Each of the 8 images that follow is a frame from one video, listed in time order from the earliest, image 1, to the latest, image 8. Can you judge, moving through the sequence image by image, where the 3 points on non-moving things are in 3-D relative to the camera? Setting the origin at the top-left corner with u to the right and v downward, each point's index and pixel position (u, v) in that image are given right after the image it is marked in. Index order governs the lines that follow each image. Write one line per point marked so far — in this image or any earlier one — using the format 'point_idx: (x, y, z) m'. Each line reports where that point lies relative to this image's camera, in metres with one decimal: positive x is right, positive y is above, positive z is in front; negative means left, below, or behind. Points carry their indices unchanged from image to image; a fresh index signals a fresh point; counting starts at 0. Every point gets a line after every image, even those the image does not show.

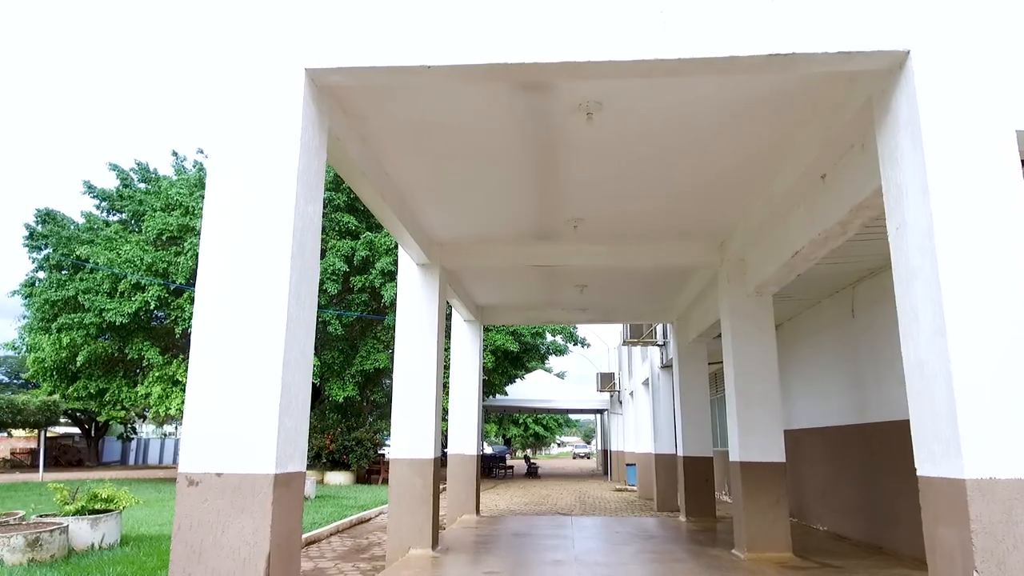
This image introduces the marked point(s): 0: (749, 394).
0: (+2.2, -1.0, +6.6) m
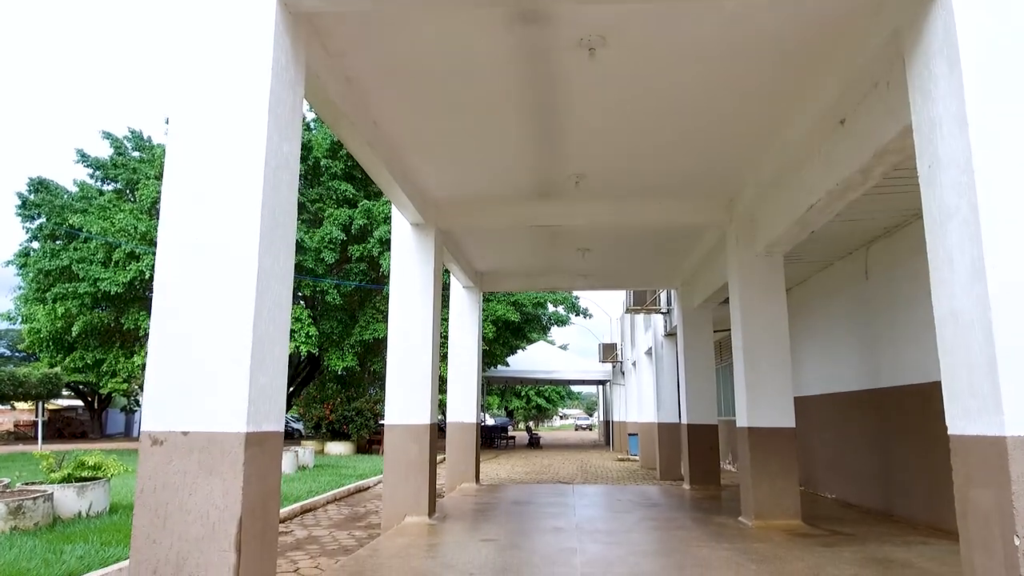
0: (+2.2, -0.6, +6.3) m
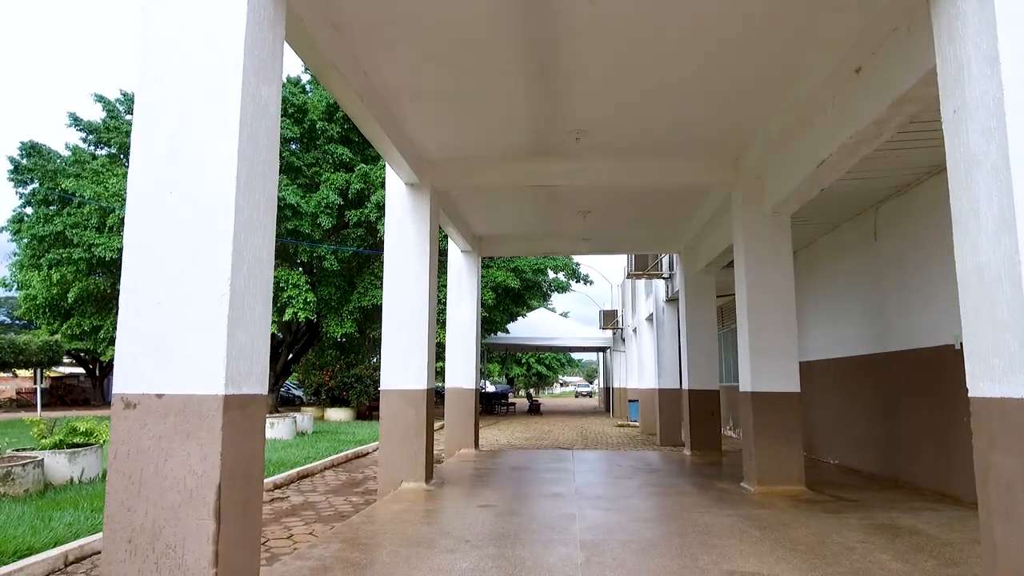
0: (+2.2, -0.3, +6.1) m
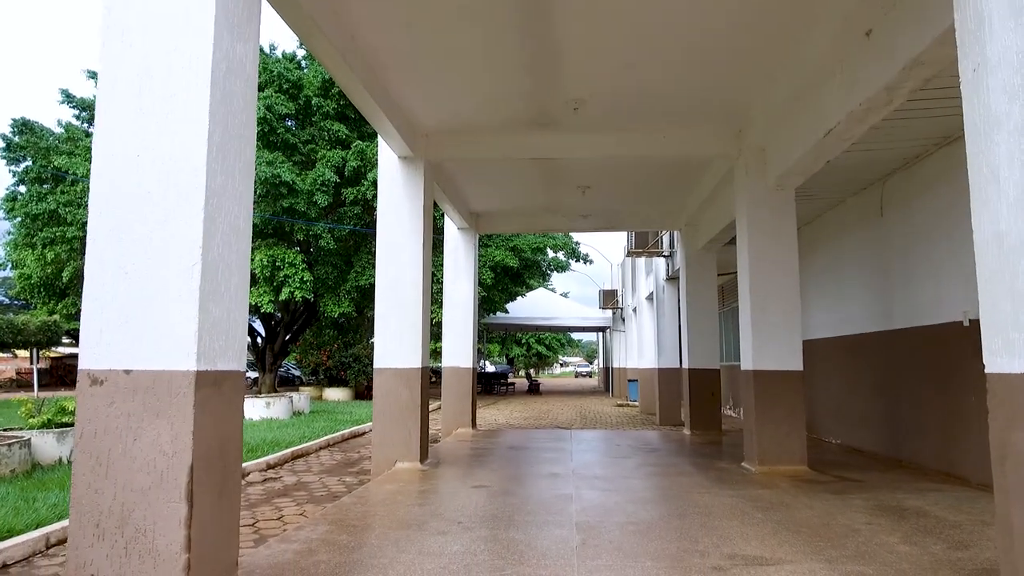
0: (+2.1, -0.1, +6.0) m
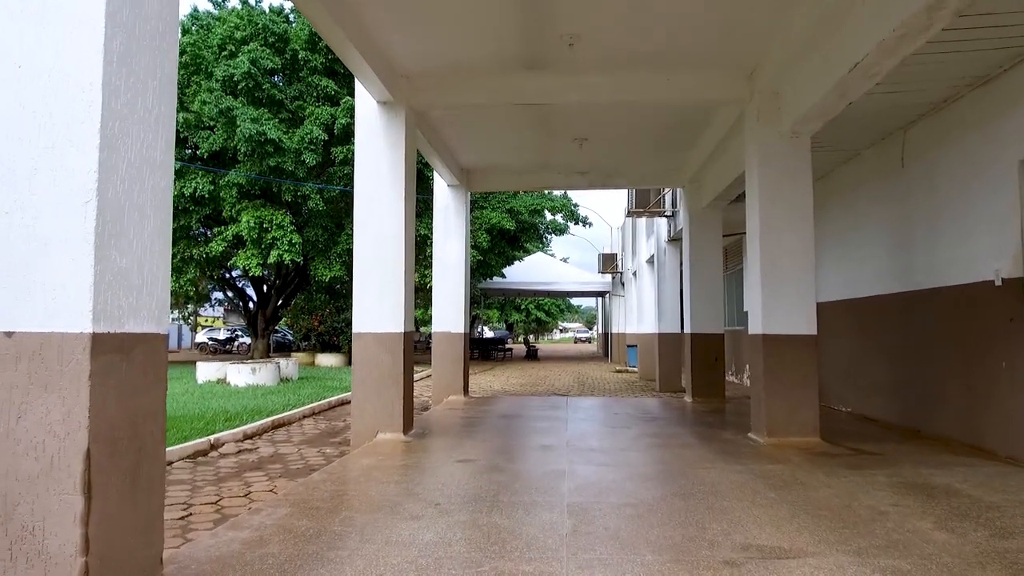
0: (+2.1, +0.3, +5.5) m
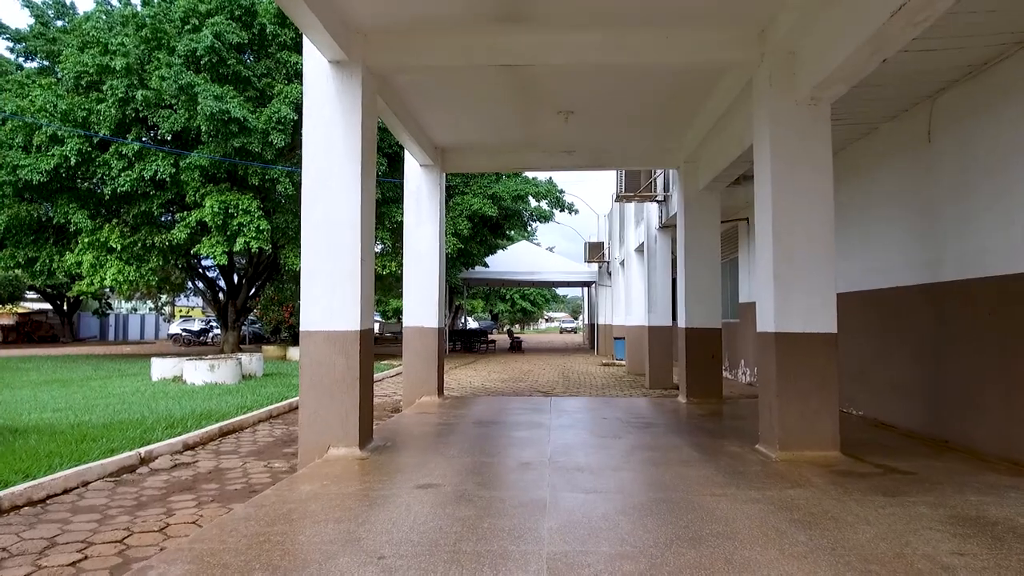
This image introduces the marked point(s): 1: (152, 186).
0: (+1.9, +0.3, +4.8) m
1: (-7.0, +2.0, +13.9) m
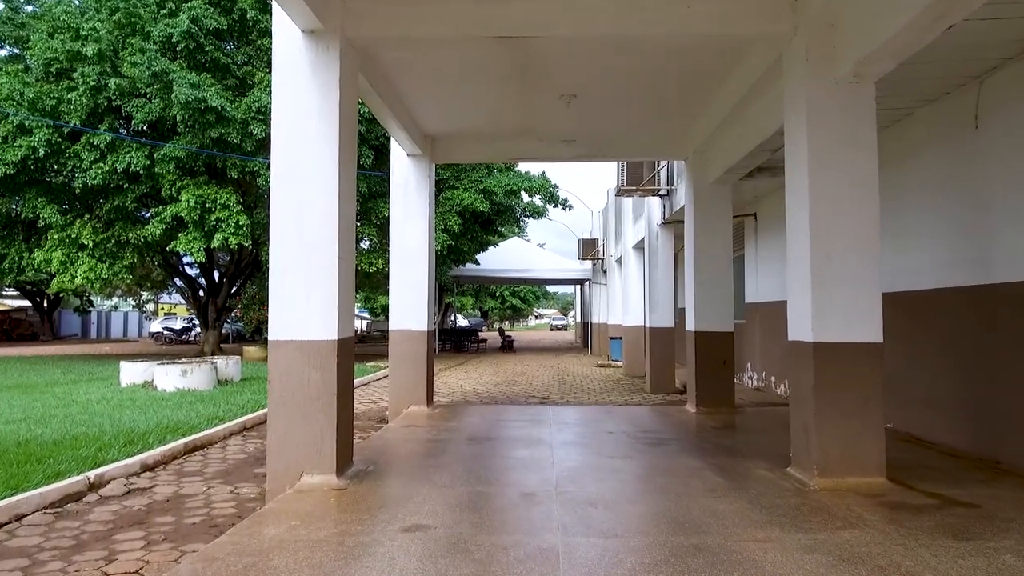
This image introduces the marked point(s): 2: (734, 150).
0: (+1.9, +0.3, +4.2) m
1: (-7.2, +2.0, +13.1) m
2: (+2.0, +1.2, +6.3) m
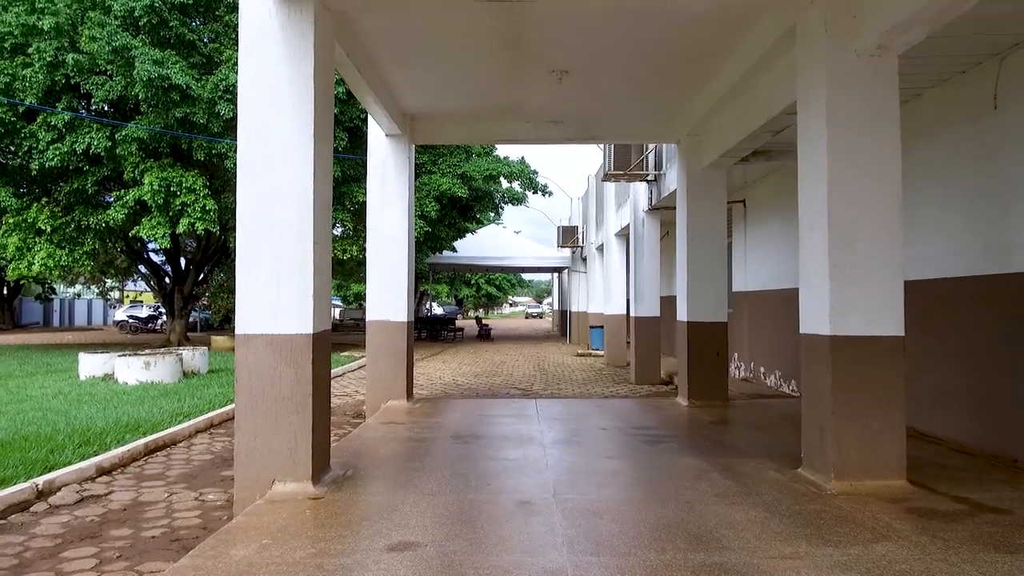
0: (+1.8, +0.4, +3.9) m
1: (-7.5, +2.2, +12.5) m
2: (+1.9, +1.3, +6.0) m
